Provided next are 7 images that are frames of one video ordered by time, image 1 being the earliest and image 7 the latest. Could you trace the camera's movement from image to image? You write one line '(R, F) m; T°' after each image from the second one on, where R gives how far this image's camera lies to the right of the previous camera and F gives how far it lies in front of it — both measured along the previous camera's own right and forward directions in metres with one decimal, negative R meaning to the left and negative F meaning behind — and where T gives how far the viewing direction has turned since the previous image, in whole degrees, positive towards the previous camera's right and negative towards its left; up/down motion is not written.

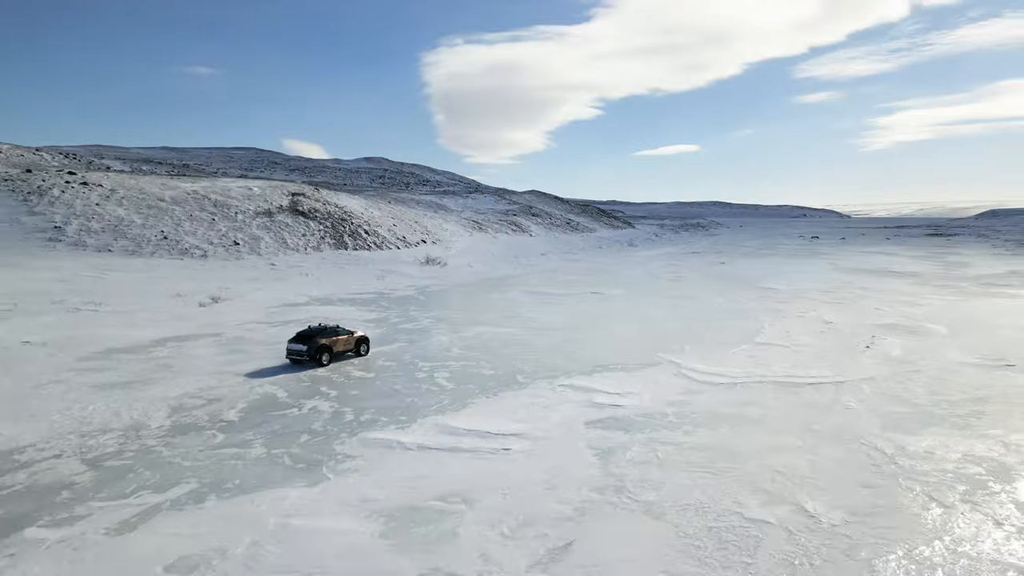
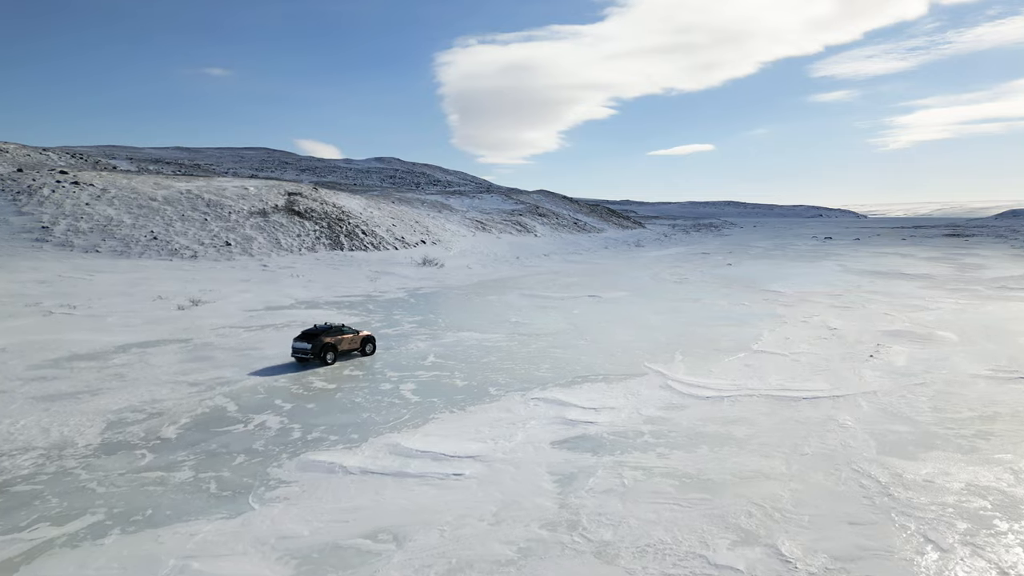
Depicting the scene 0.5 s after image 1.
(+0.7, +0.8) m; -1°
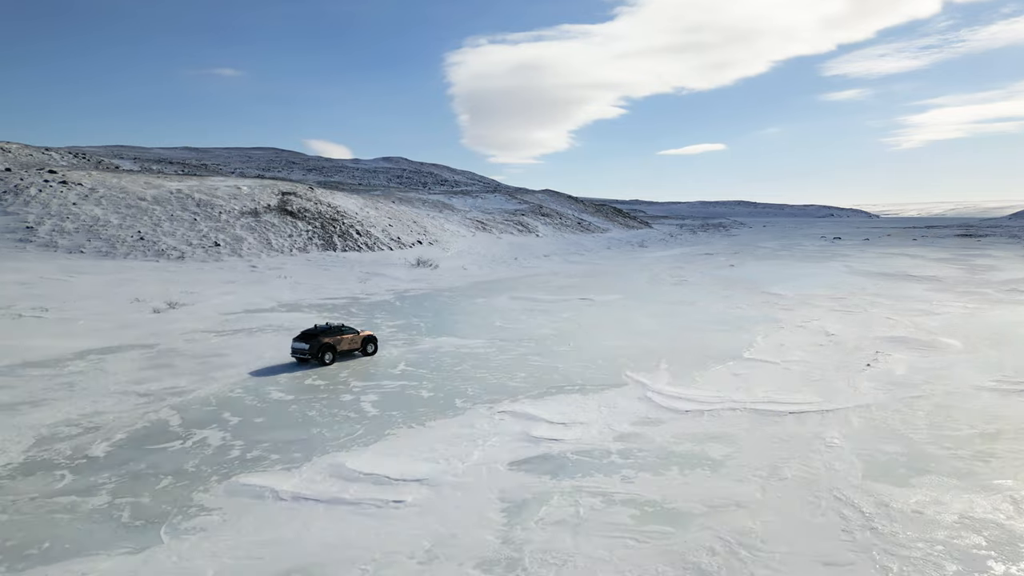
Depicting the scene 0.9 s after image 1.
(+0.6, +0.7) m; -1°
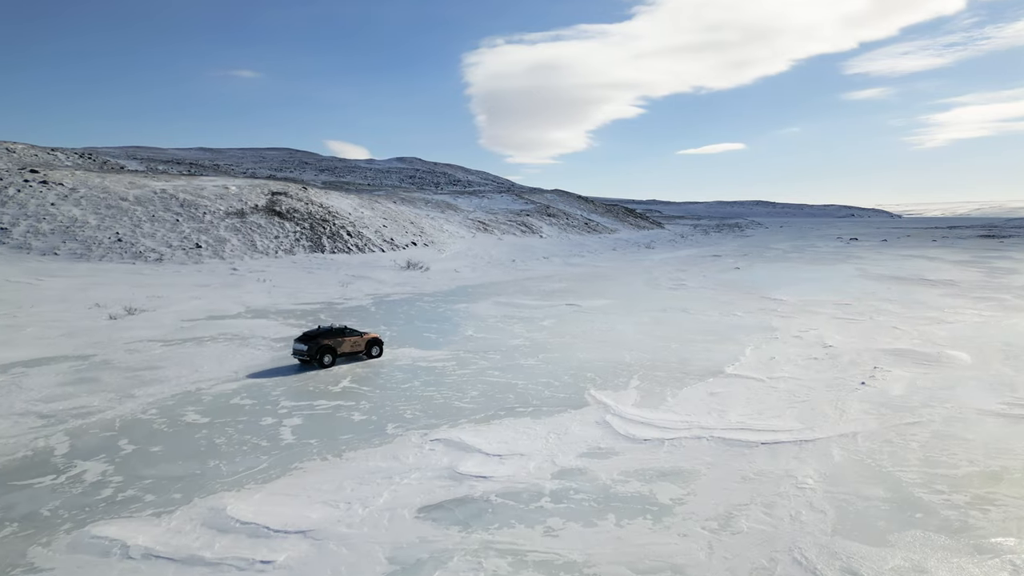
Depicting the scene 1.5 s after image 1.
(+1.0, +1.2) m; -1°
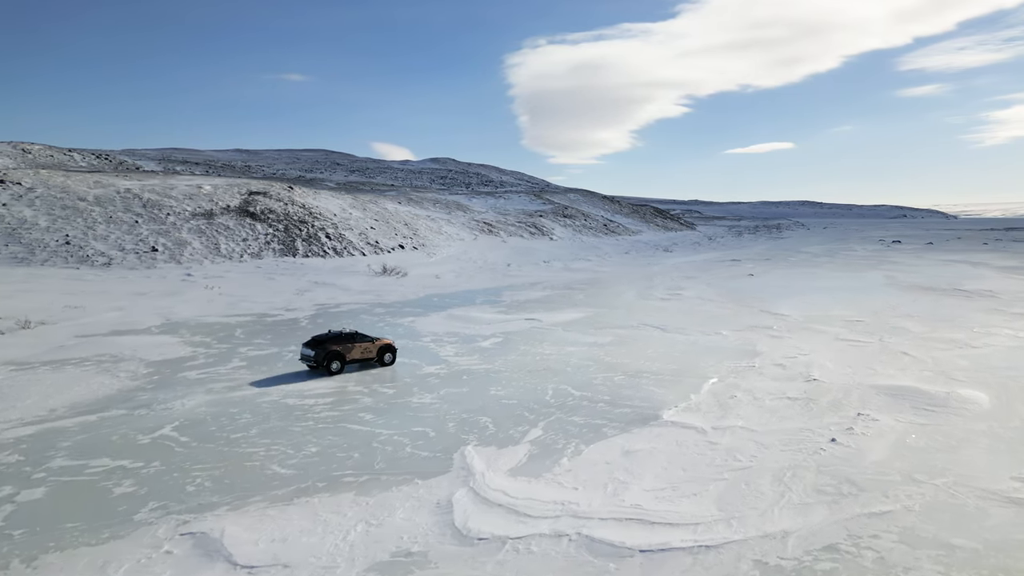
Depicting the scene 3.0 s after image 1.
(+2.3, +2.8) m; -3°
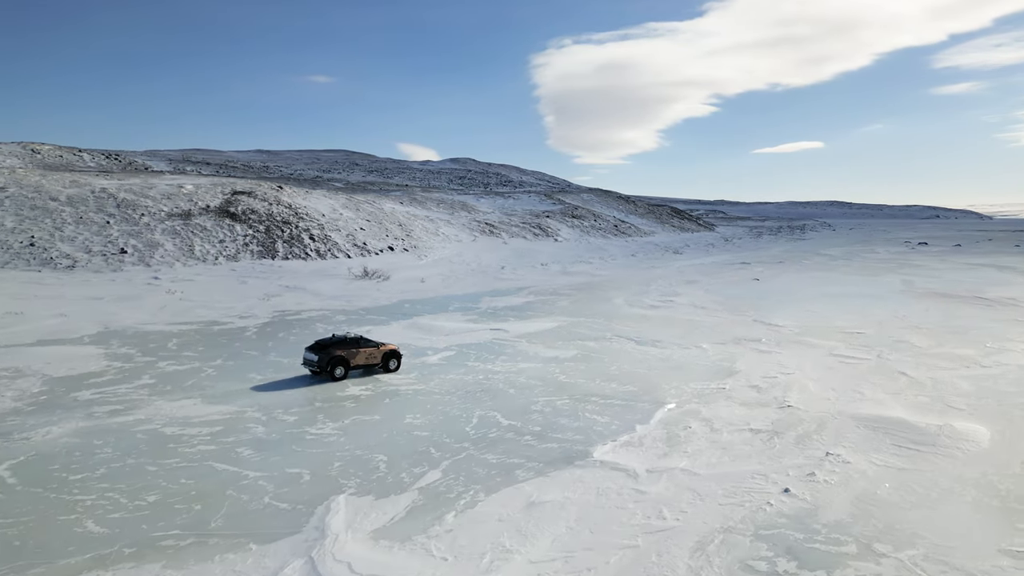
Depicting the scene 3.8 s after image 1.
(+1.5, +1.6) m; -2°
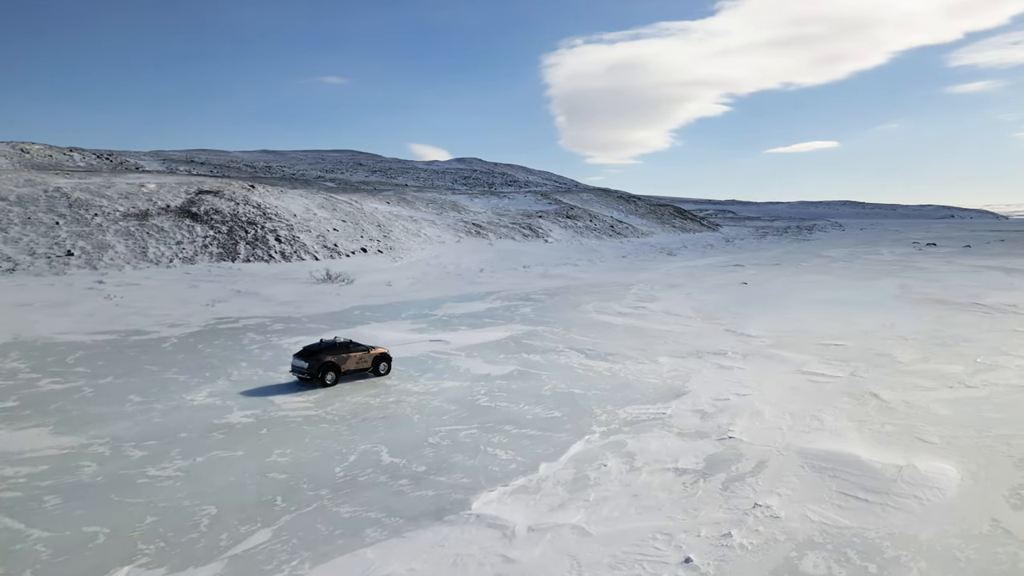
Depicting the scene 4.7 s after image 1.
(+1.5, +1.5) m; -1°
